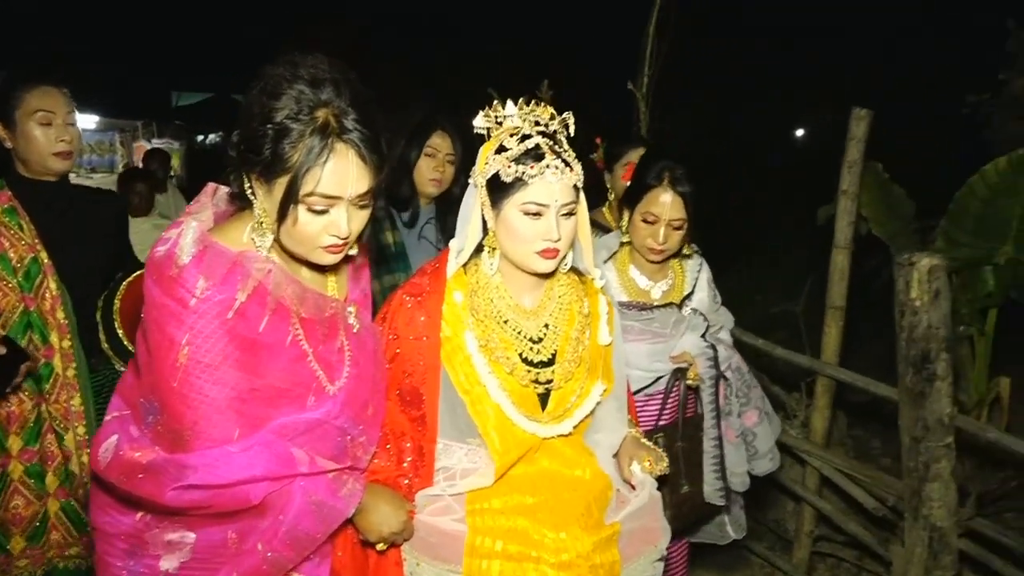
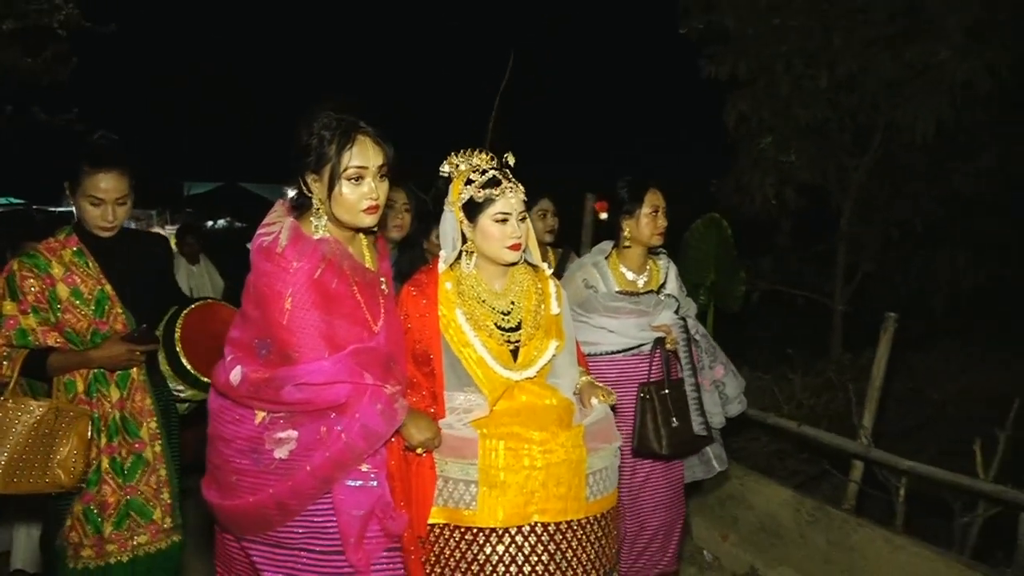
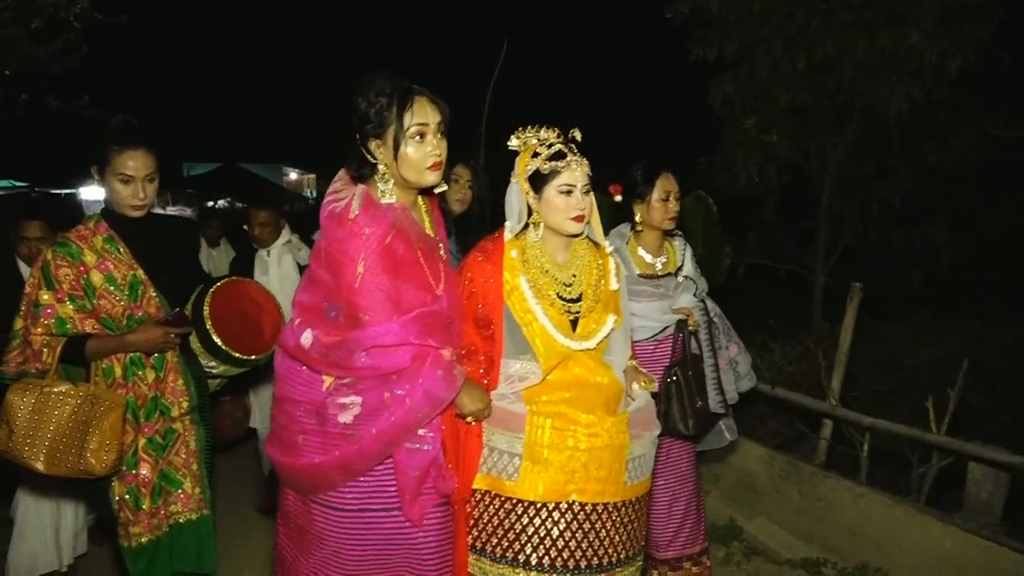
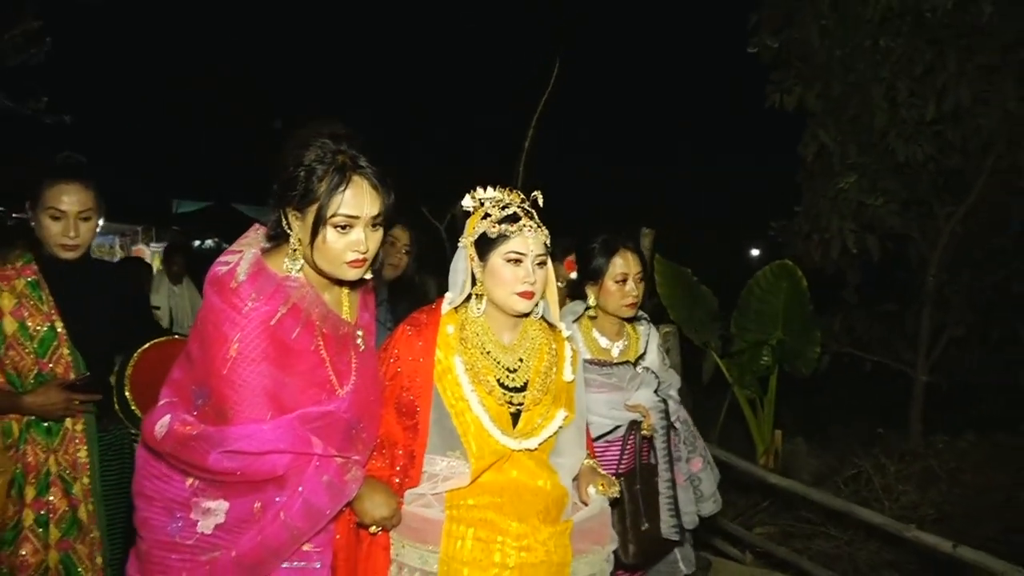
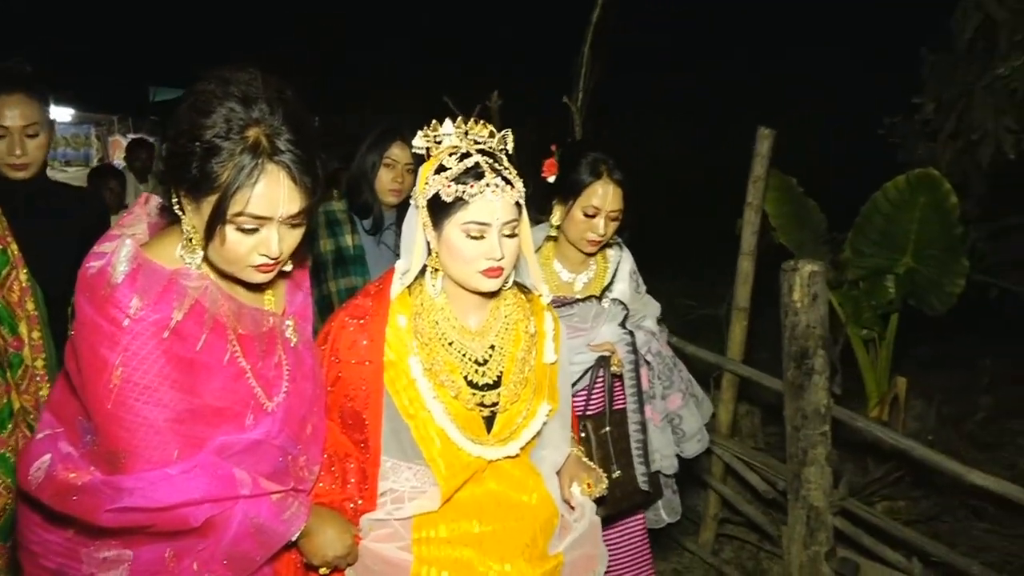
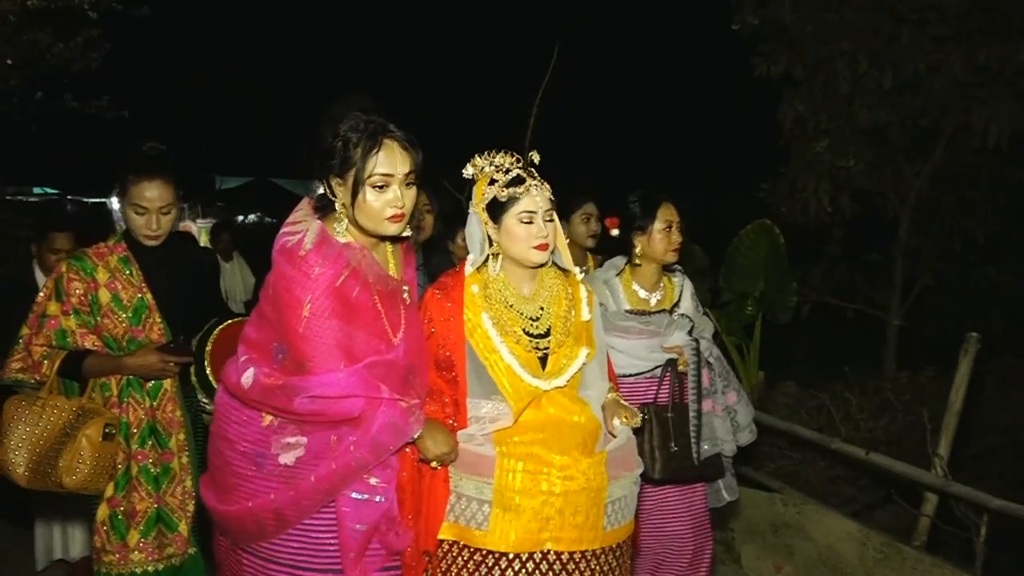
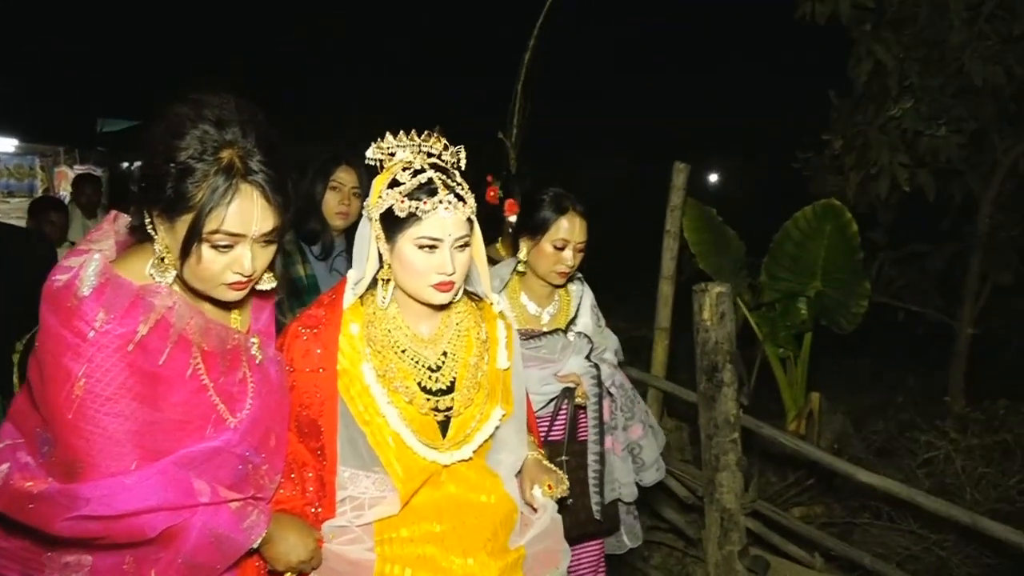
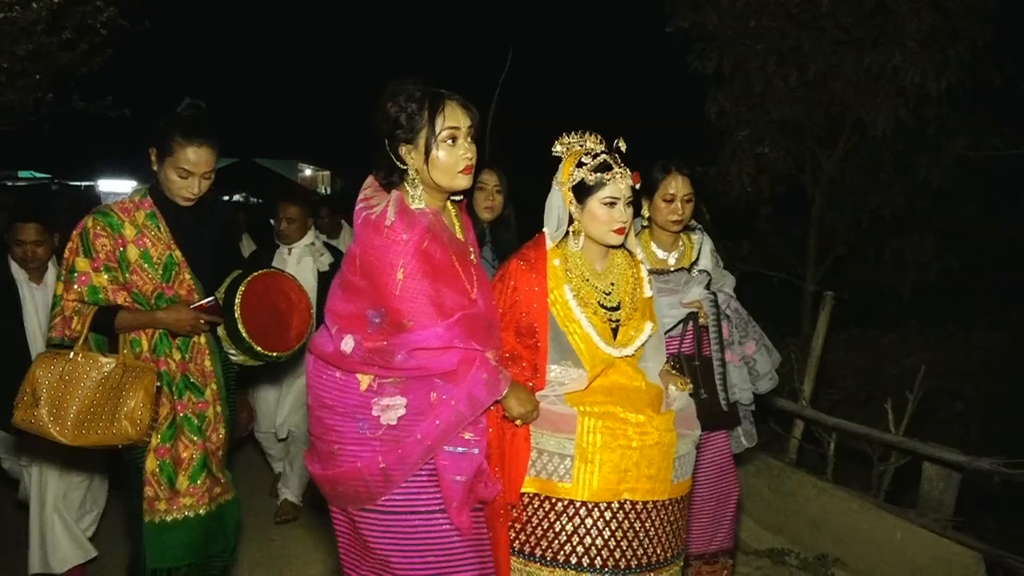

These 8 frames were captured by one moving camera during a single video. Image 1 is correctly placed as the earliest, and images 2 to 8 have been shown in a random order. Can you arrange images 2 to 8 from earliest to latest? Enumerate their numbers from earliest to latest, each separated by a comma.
5, 7, 4, 6, 2, 3, 8
